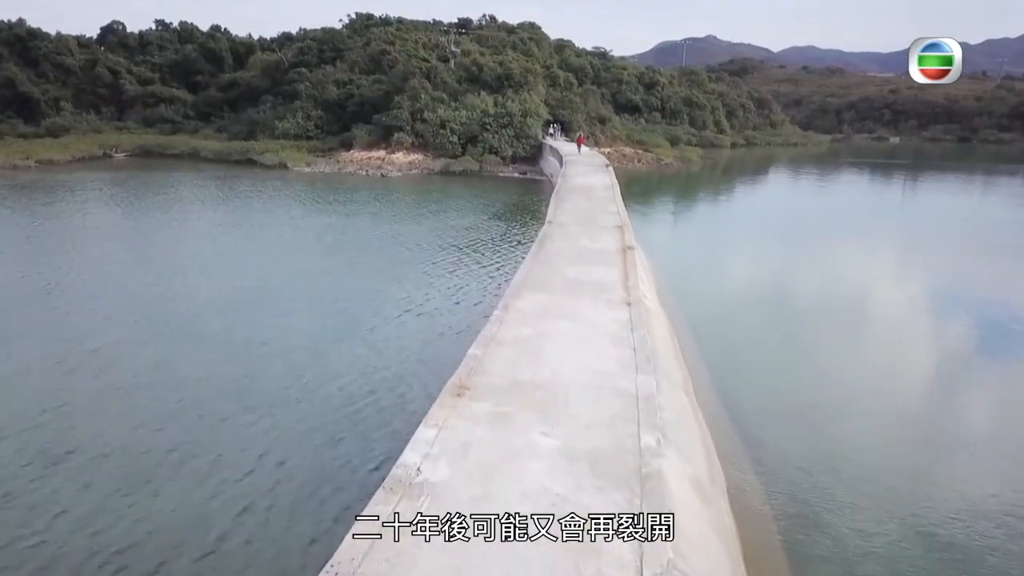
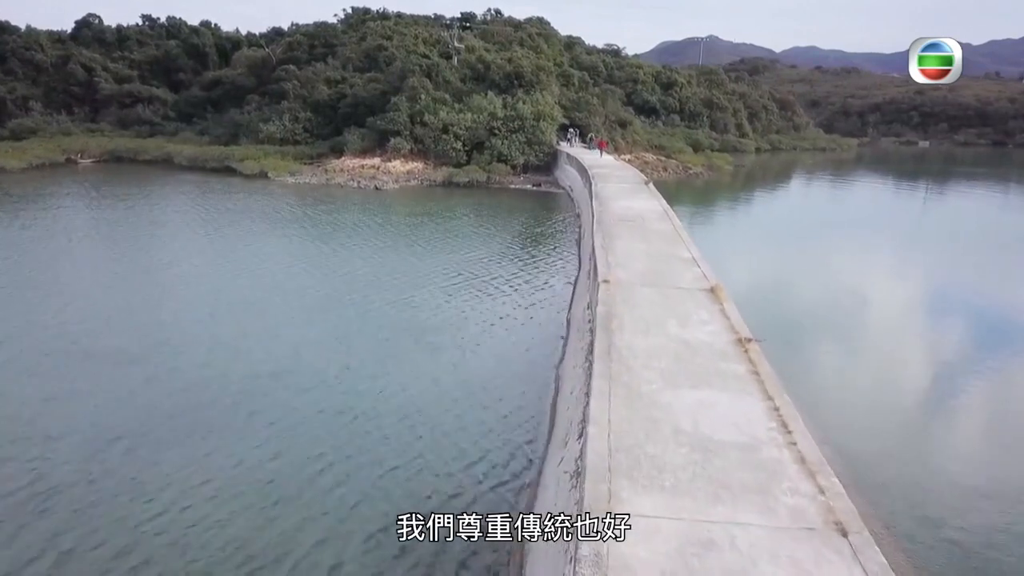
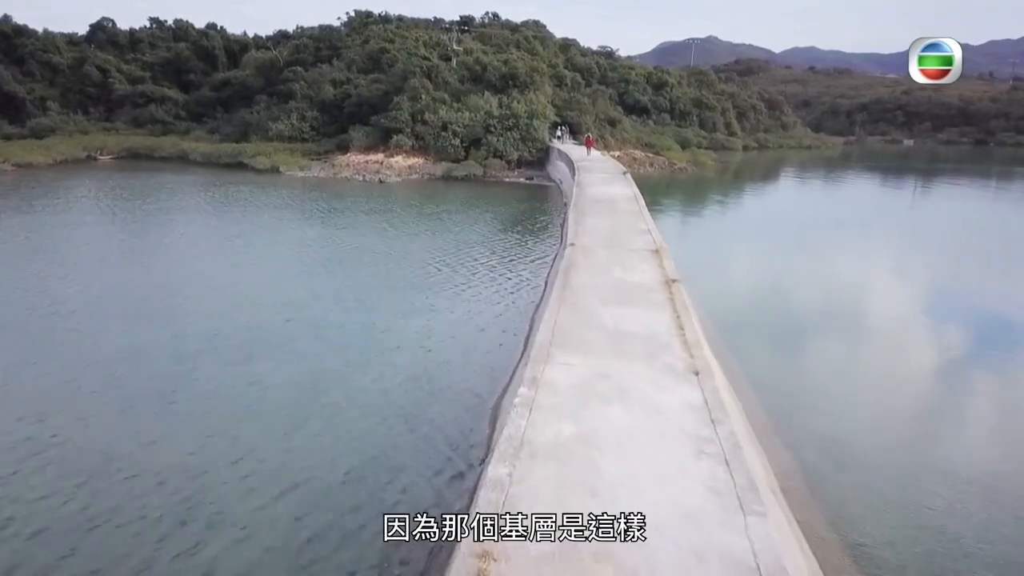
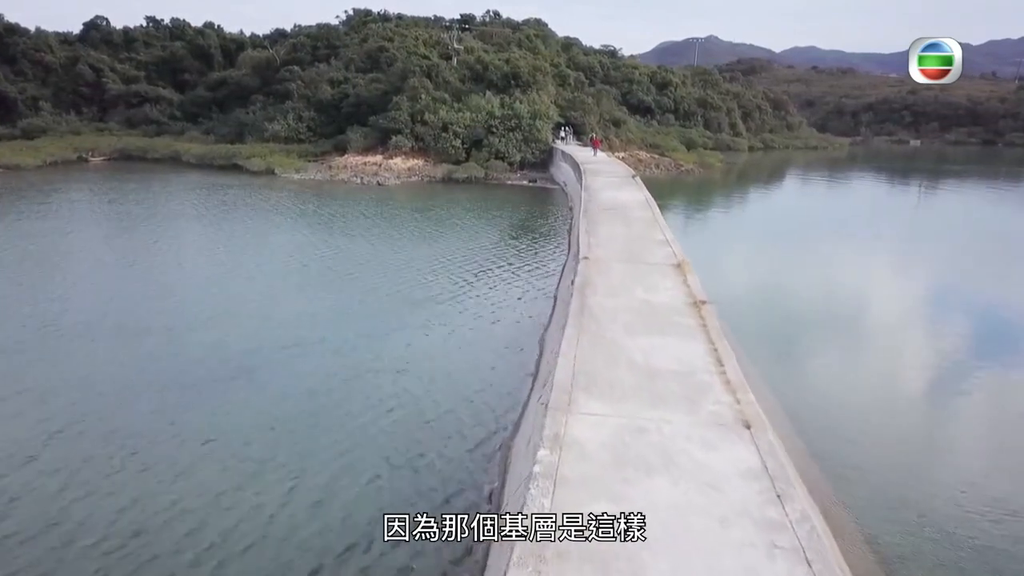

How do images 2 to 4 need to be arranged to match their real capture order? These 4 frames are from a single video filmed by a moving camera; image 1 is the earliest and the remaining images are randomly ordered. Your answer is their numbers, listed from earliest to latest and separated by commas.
3, 4, 2
